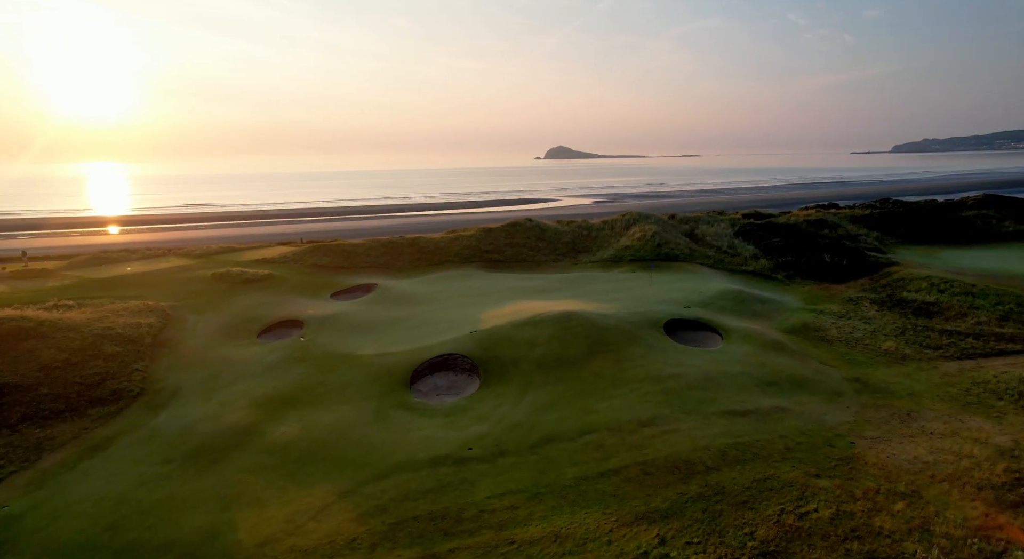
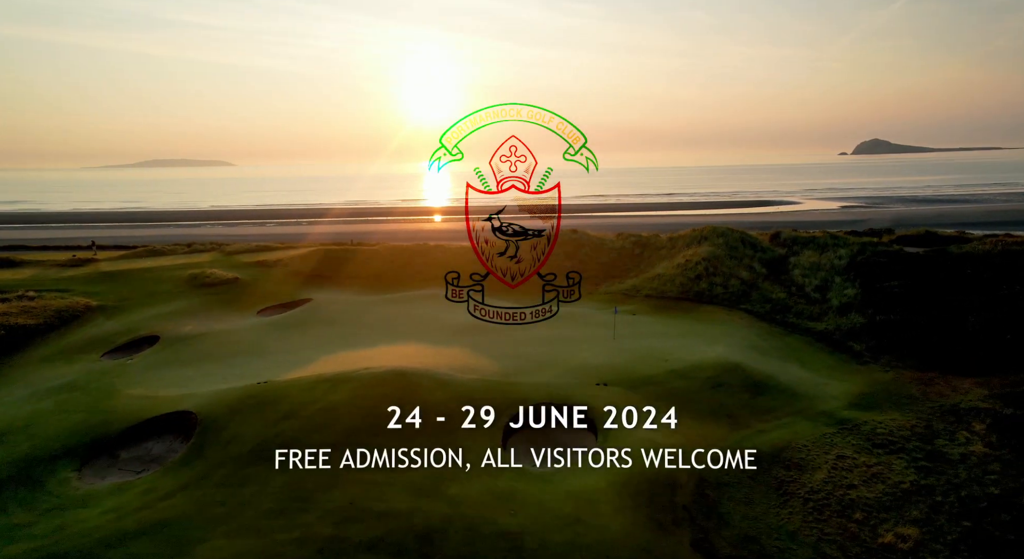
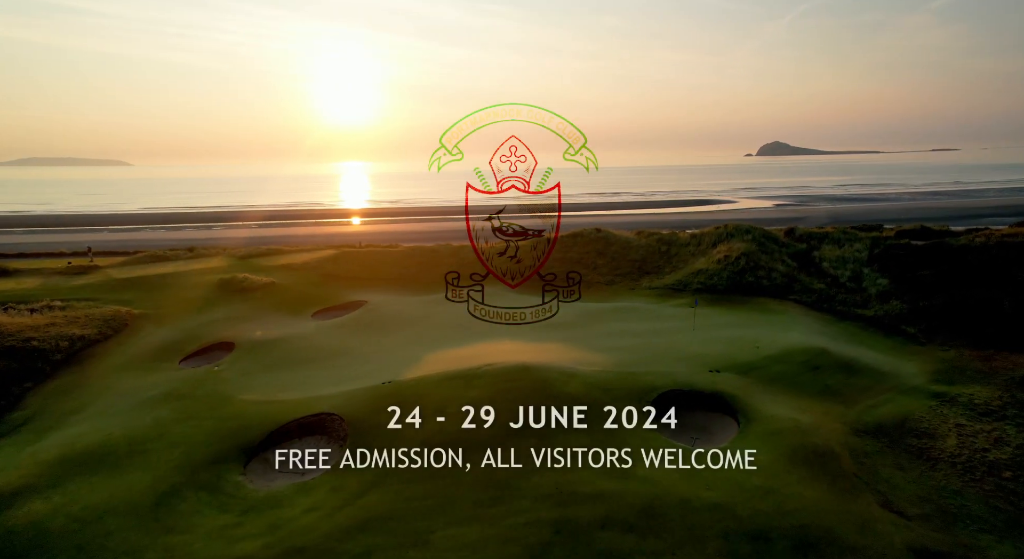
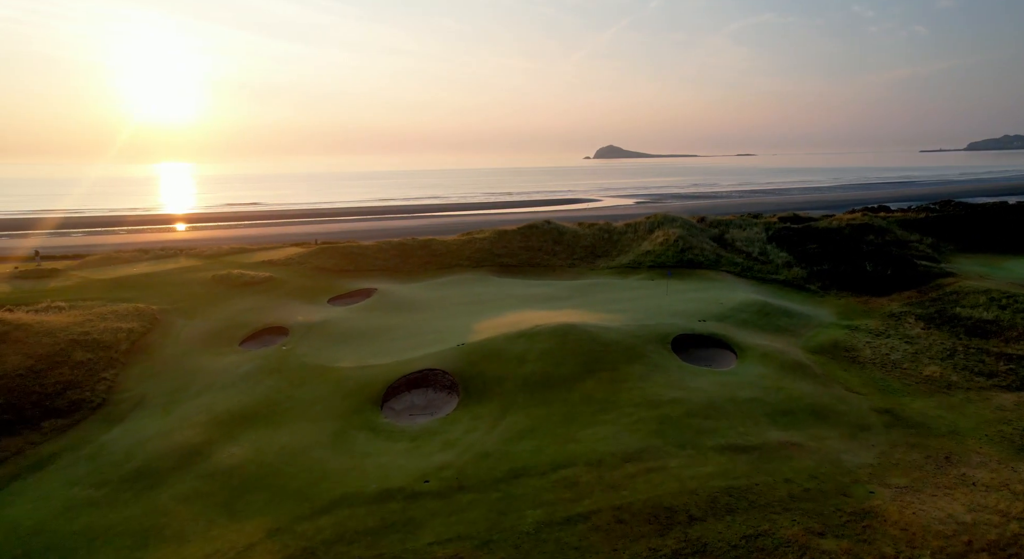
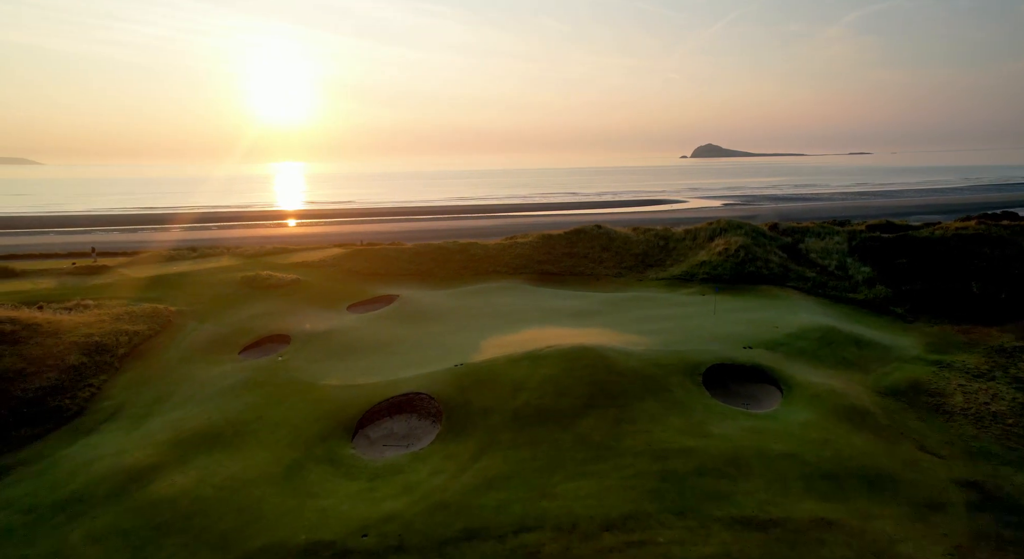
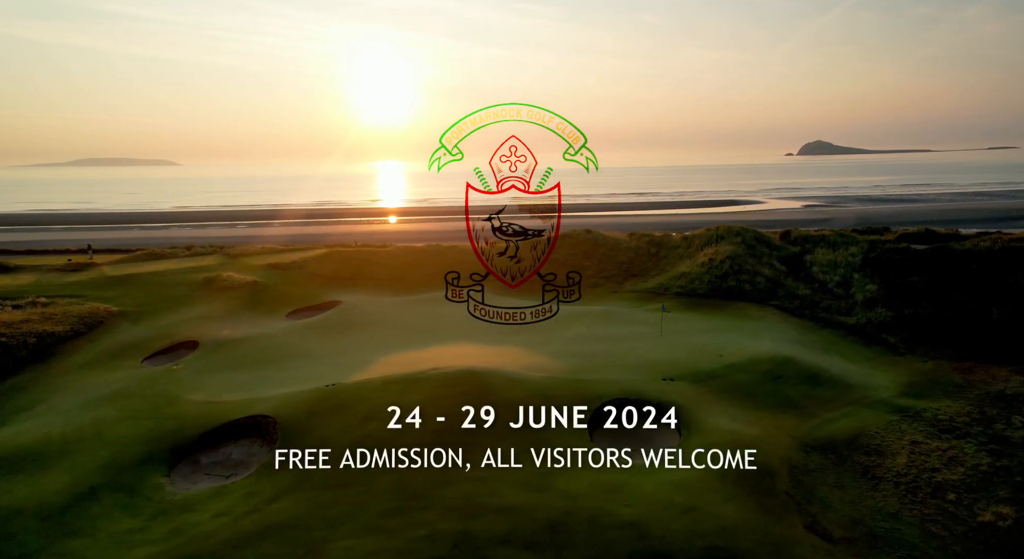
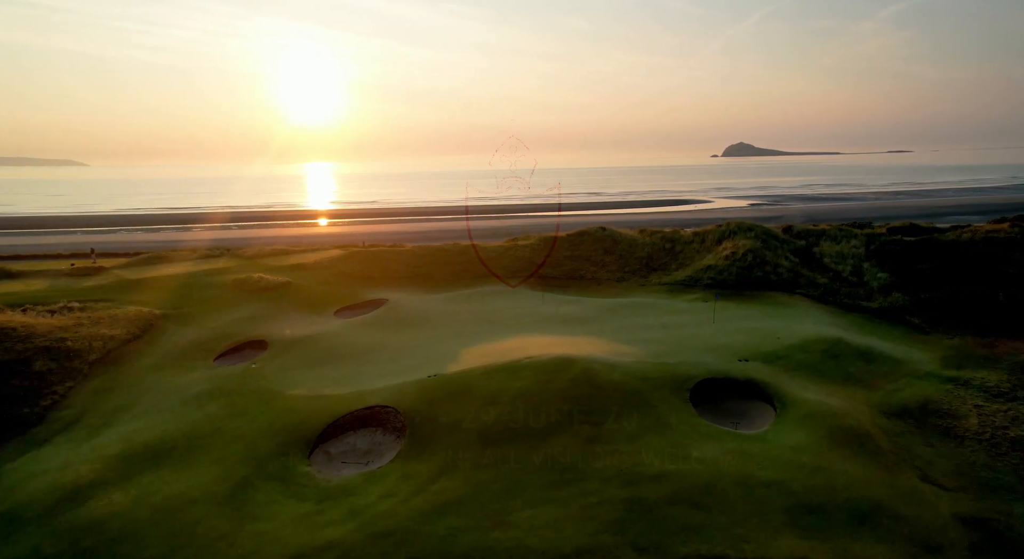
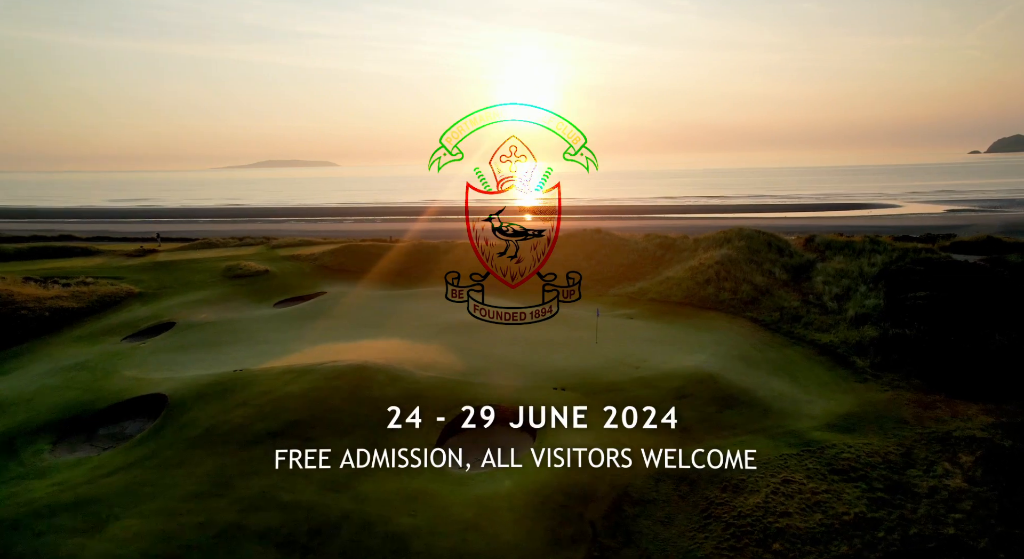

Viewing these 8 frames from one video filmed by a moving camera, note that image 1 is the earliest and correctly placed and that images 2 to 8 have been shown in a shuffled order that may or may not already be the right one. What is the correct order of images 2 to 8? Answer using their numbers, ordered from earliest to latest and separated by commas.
4, 5, 7, 3, 6, 2, 8
